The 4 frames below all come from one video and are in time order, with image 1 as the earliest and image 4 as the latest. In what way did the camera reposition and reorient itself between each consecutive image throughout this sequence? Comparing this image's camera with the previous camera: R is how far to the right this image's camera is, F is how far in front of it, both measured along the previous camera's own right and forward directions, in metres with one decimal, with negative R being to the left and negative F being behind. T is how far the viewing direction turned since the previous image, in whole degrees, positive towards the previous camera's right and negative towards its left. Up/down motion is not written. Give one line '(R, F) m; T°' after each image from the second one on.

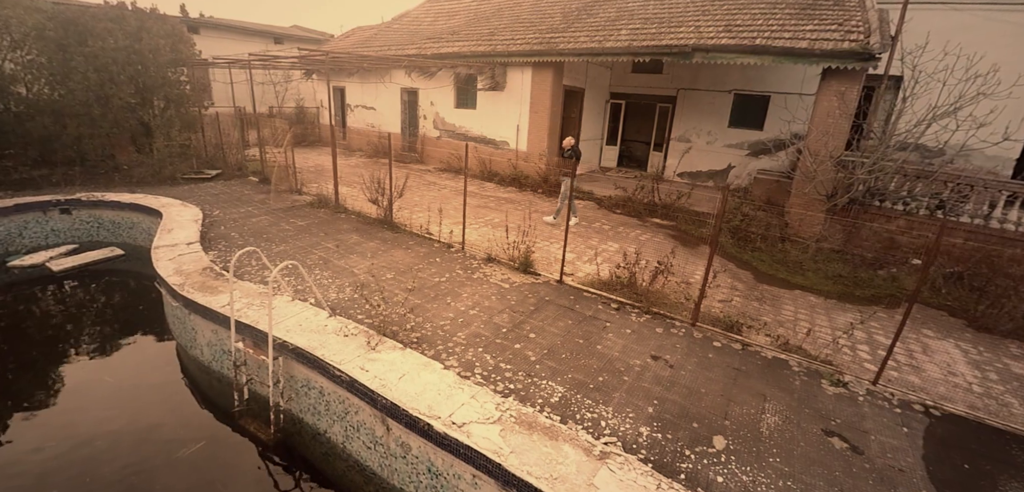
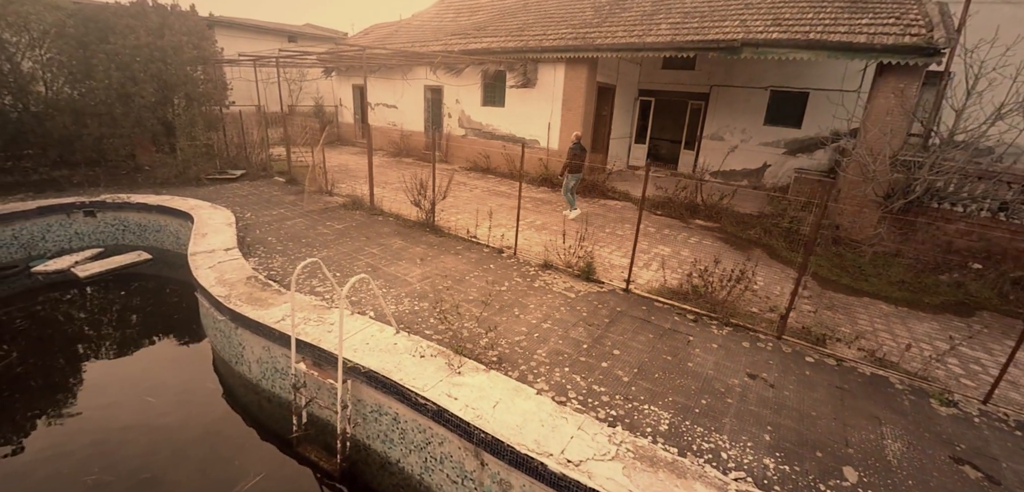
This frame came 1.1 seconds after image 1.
(-0.7, +0.3) m; 0°
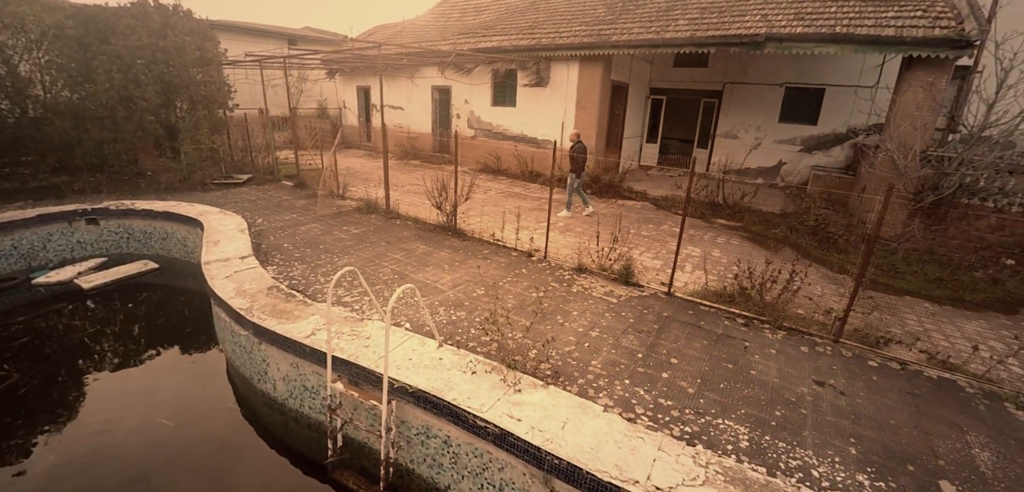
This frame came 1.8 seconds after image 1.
(-0.4, +0.2) m; +1°
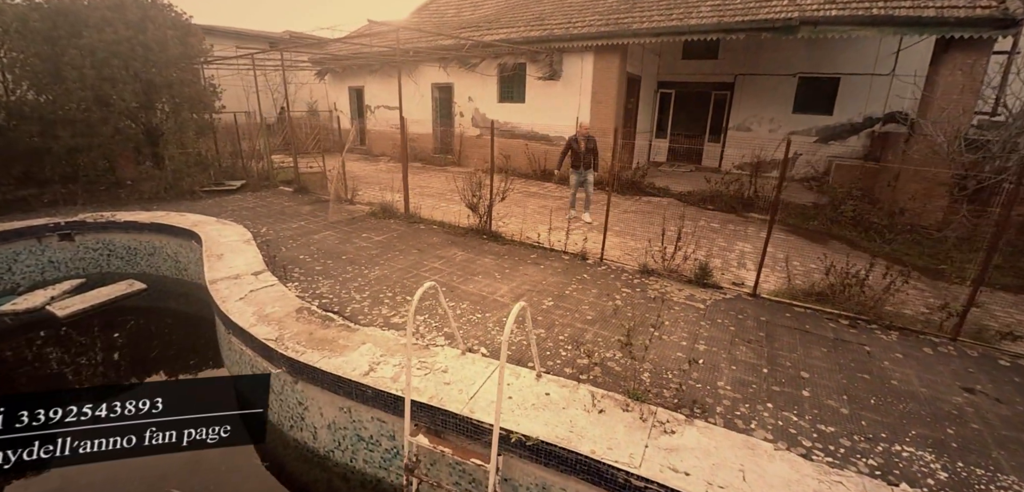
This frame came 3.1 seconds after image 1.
(-0.9, +0.6) m; +3°
